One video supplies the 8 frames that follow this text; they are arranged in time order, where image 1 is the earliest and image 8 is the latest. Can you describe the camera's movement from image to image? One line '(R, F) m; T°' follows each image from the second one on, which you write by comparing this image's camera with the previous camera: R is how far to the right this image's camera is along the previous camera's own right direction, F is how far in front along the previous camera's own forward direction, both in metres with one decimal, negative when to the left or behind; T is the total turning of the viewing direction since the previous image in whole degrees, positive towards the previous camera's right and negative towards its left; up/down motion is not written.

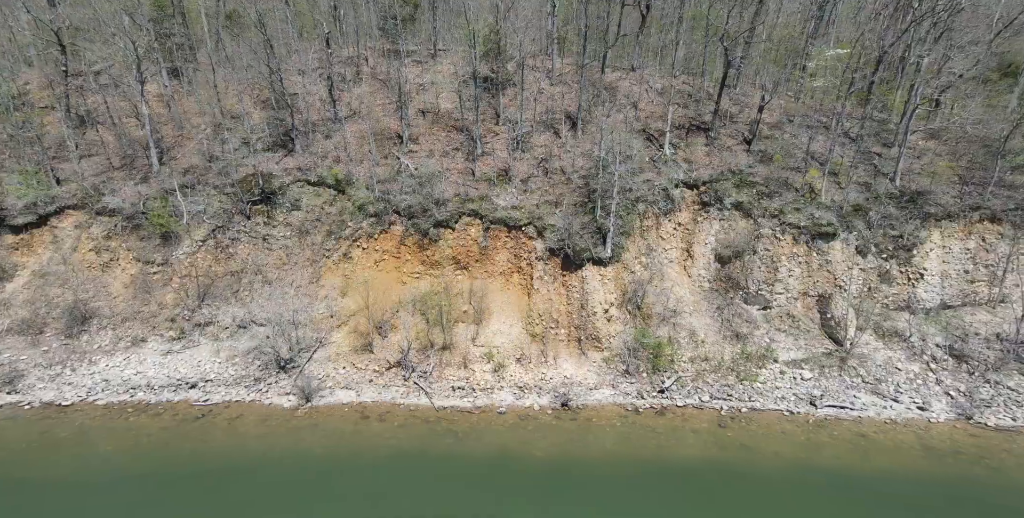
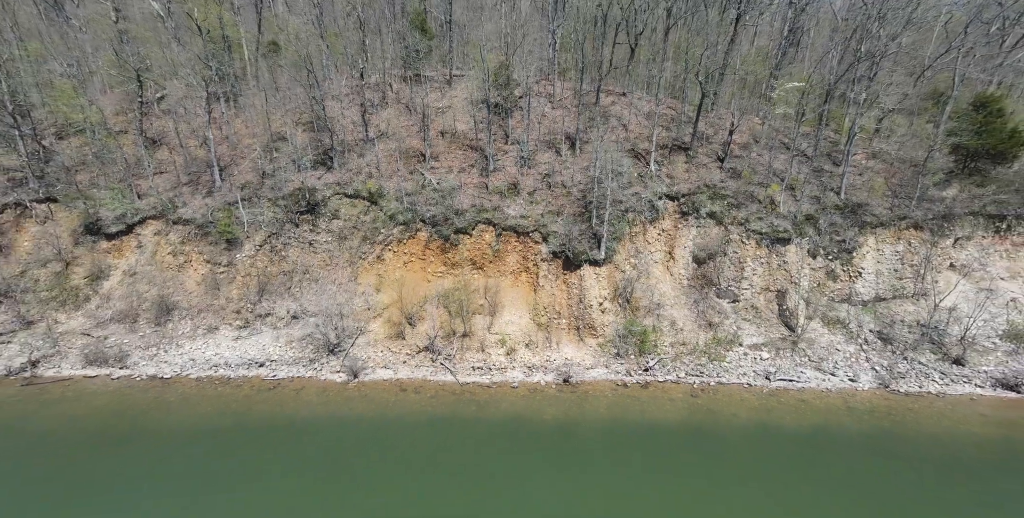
(-0.4, -3.5) m; 0°
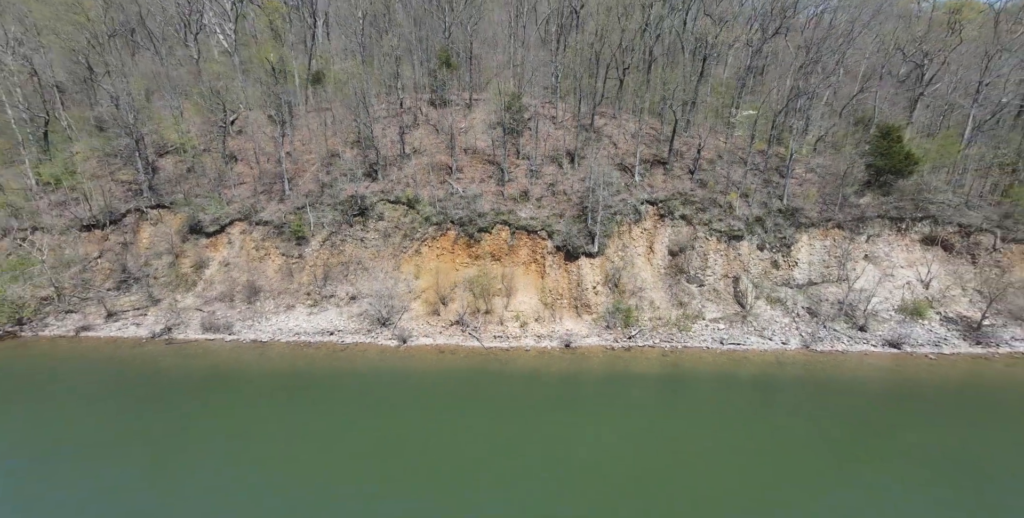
(-0.7, -5.6) m; 0°
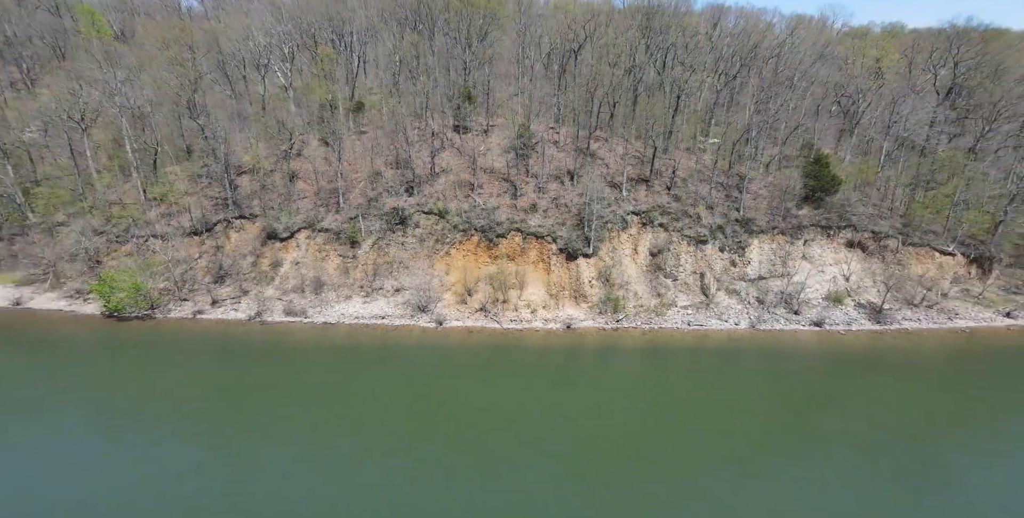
(-1.0, -6.7) m; 0°
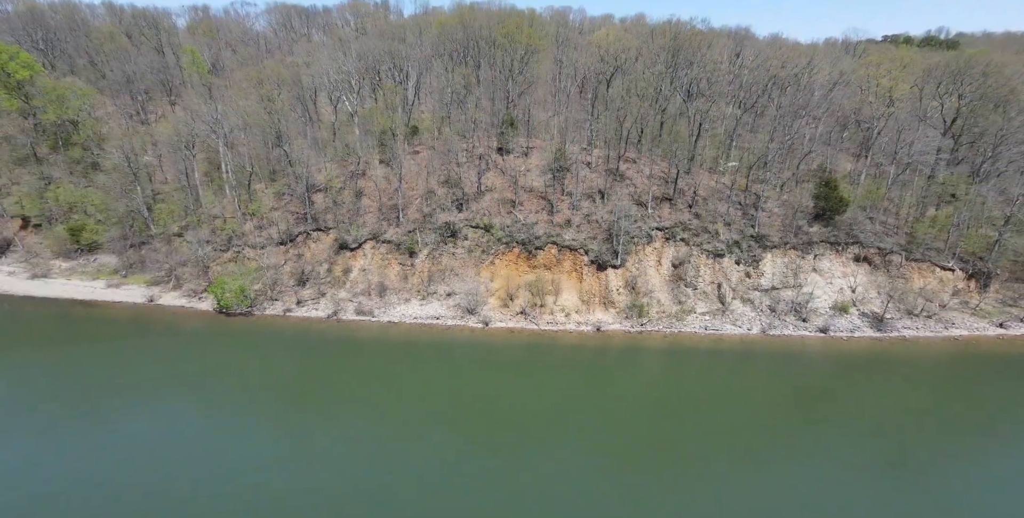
(-0.5, -4.7) m; -4°
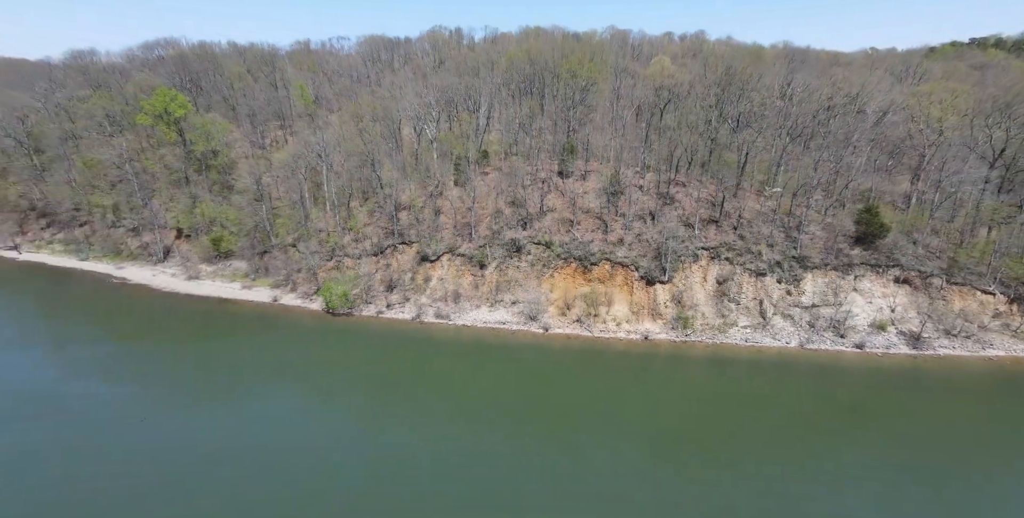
(-0.2, -5.3) m; -7°
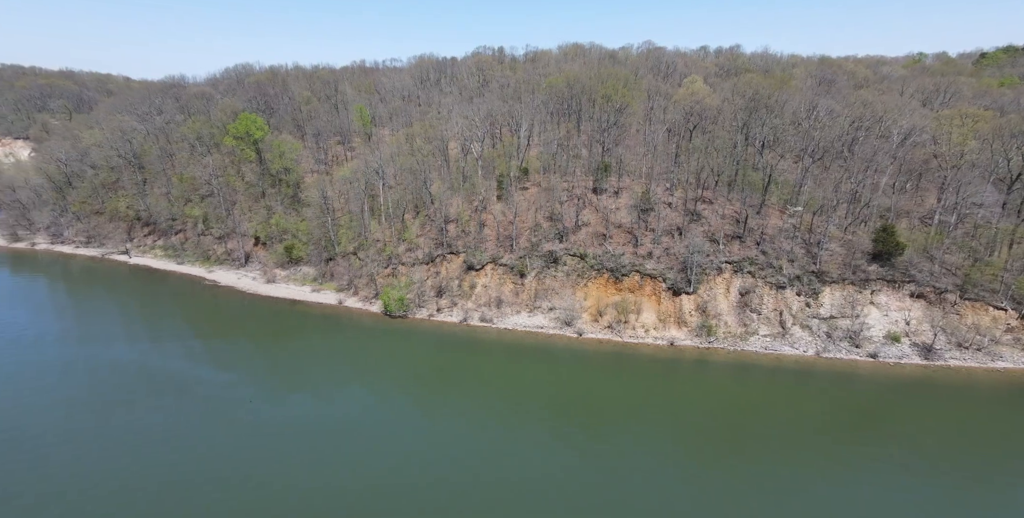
(-0.5, -4.6) m; -4°
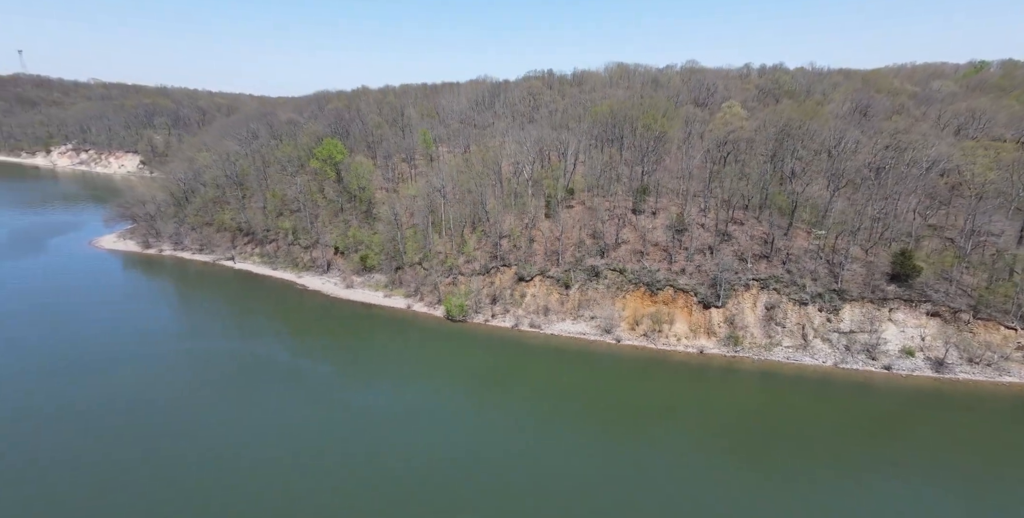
(-0.8, -6.6) m; -5°
